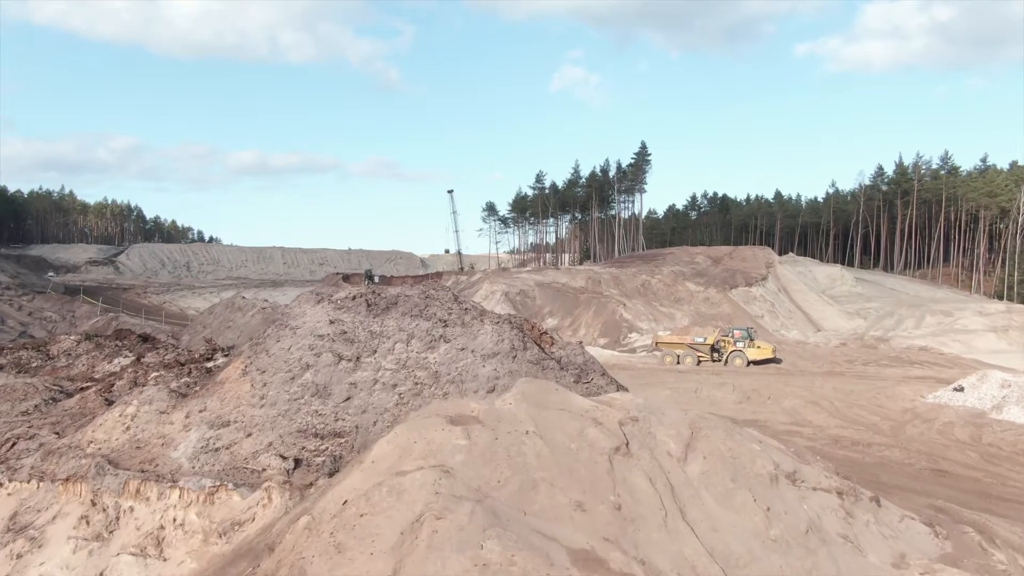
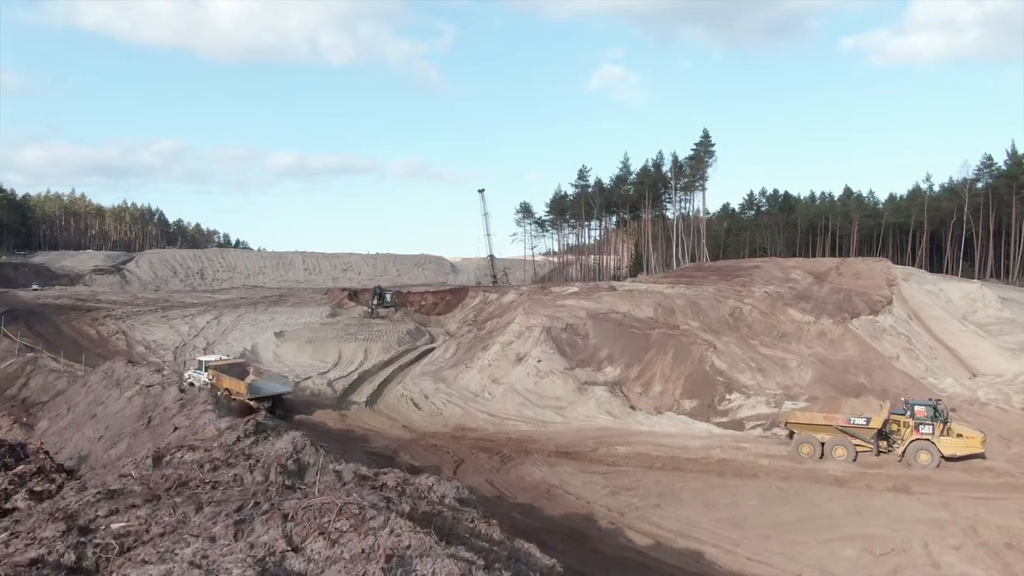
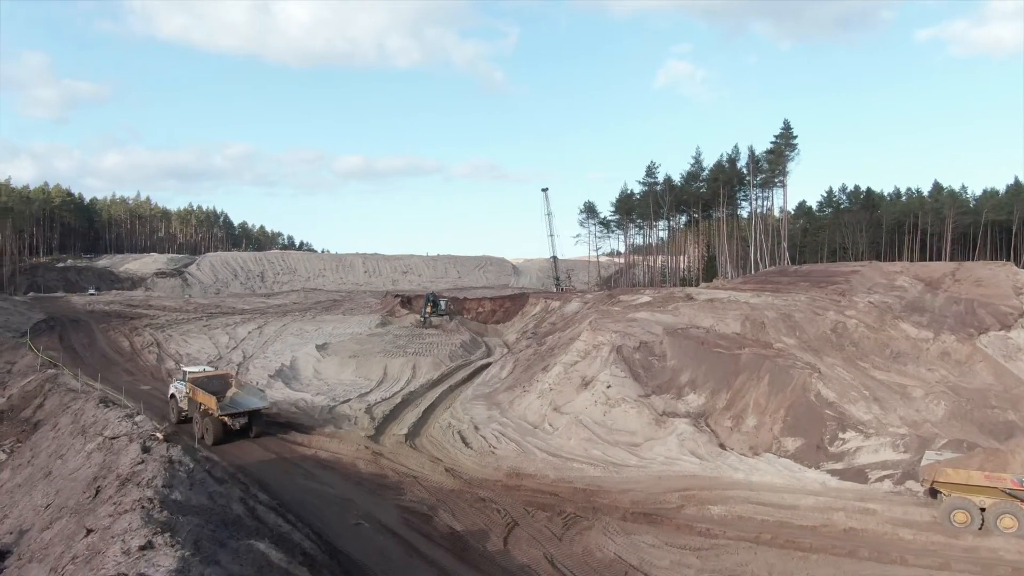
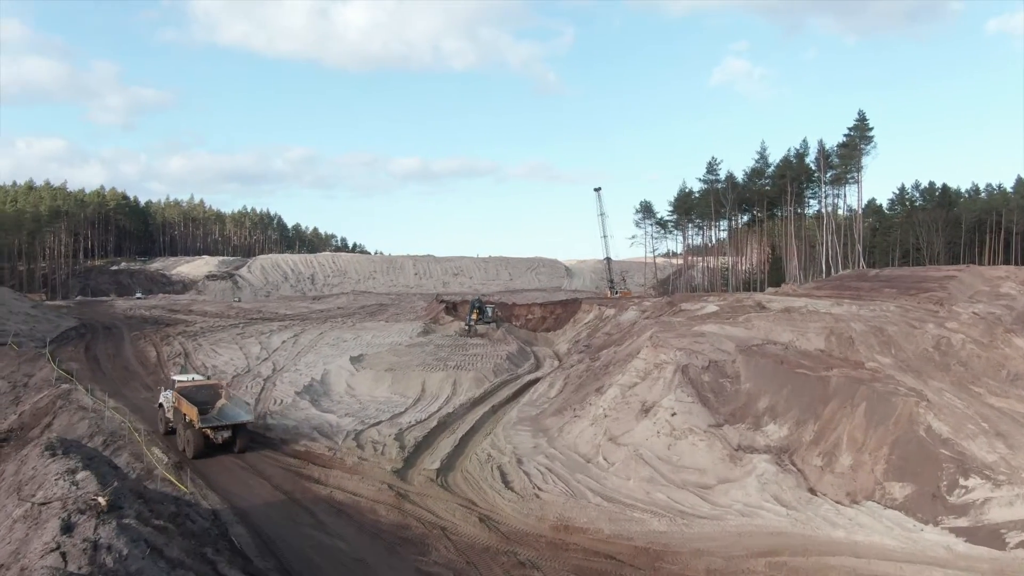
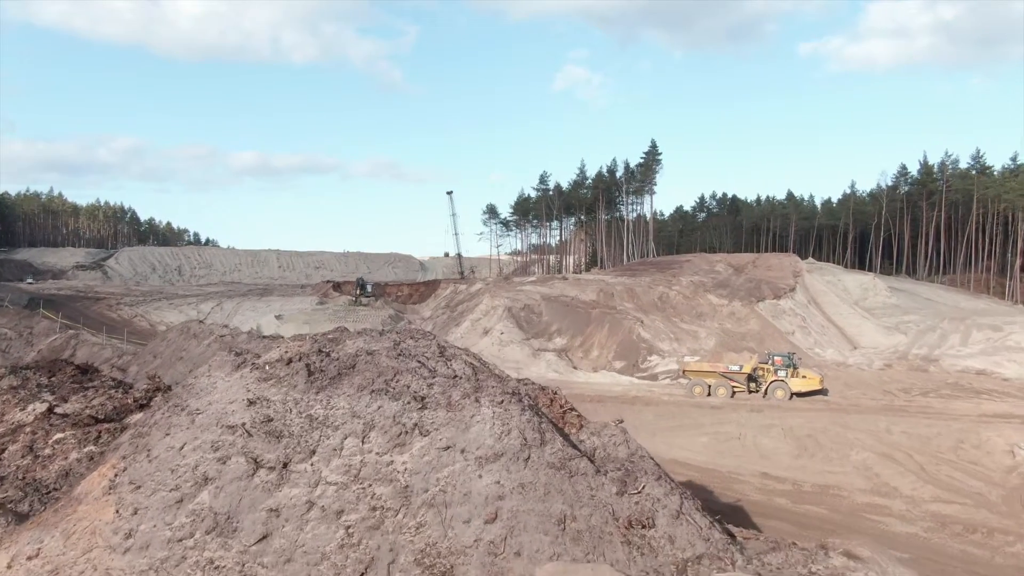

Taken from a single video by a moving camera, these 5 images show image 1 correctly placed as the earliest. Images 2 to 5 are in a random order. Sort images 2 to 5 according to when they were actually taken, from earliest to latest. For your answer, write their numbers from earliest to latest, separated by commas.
5, 2, 3, 4
